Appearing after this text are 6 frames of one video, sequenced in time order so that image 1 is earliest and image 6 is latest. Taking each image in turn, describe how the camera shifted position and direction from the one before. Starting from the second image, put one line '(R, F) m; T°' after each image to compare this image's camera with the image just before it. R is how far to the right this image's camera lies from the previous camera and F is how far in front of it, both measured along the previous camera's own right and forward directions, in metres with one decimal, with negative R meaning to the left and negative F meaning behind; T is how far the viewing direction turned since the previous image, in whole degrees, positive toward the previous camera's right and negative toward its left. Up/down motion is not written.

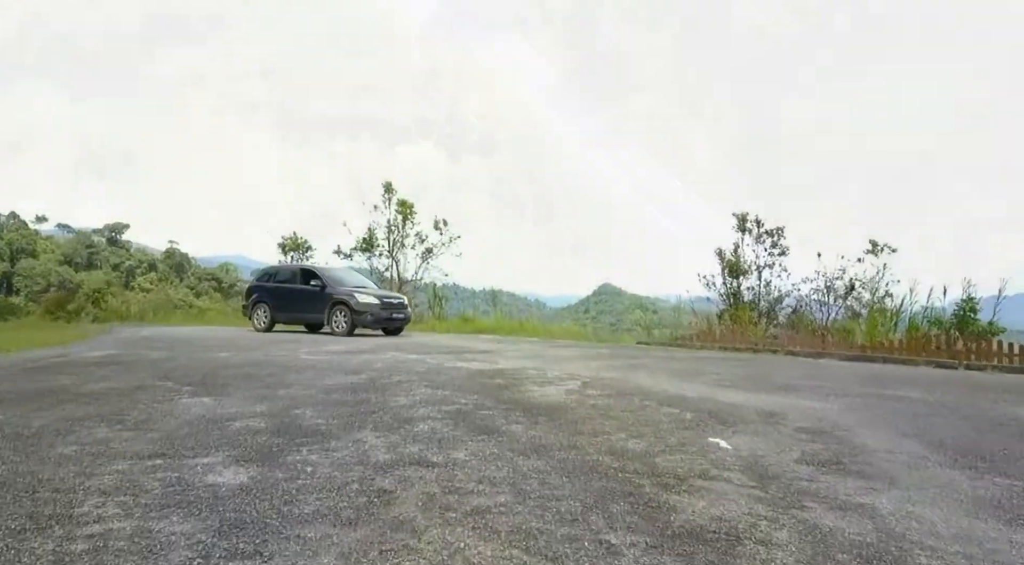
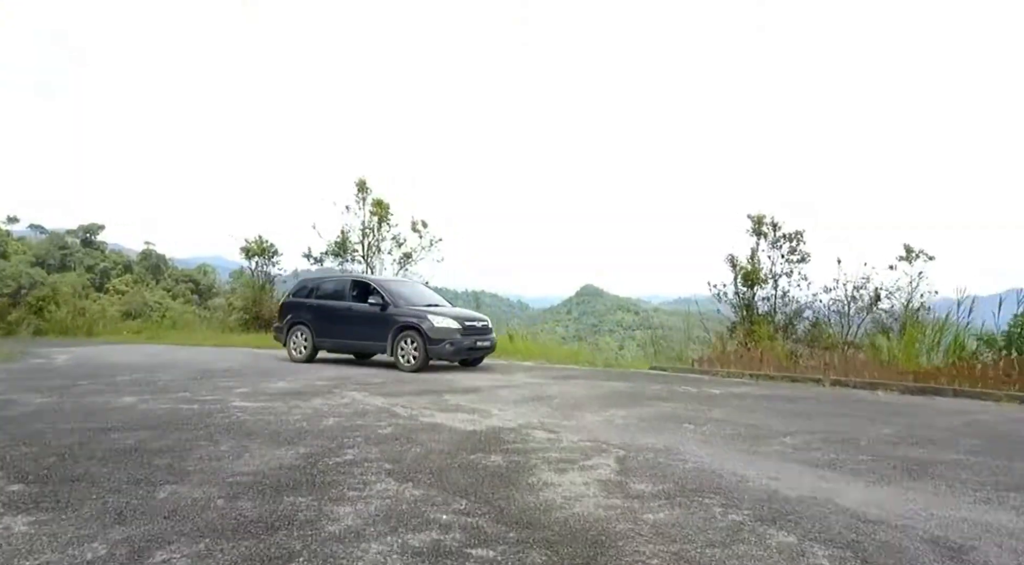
(-0.1, +1.5) m; +2°
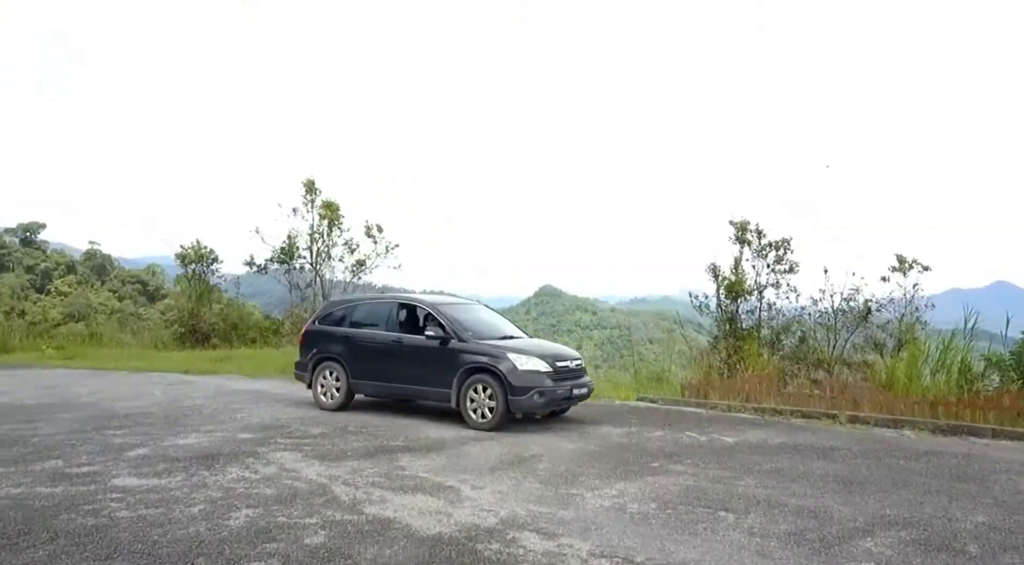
(-0.1, +1.1) m; +4°
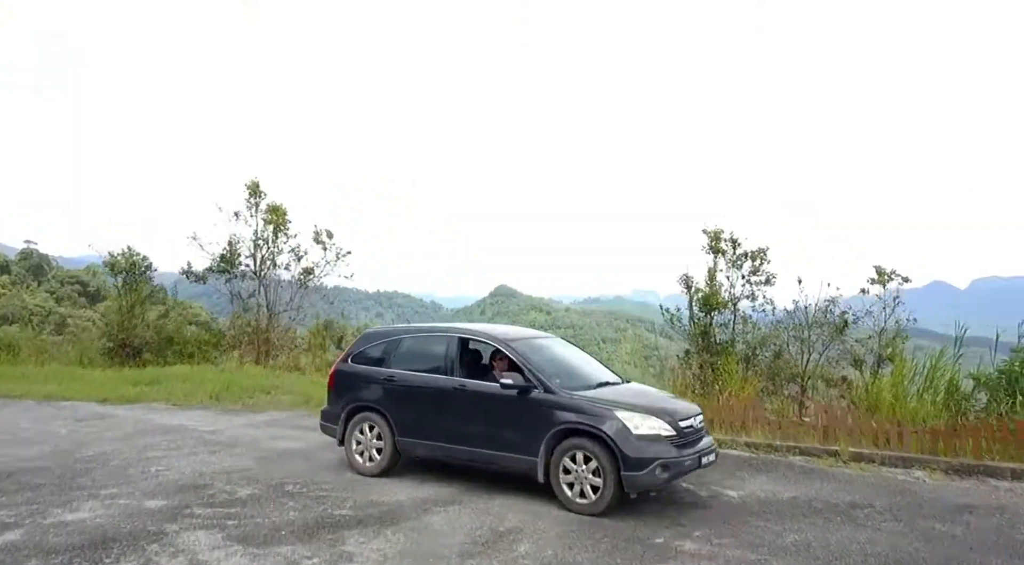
(-0.1, +0.8) m; +4°
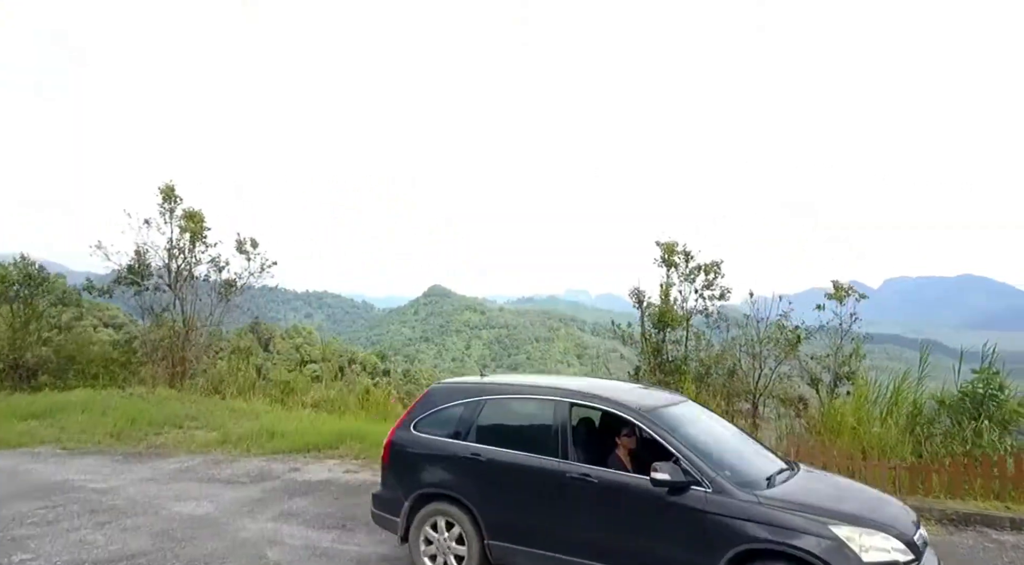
(-0.1, +0.7) m; +6°
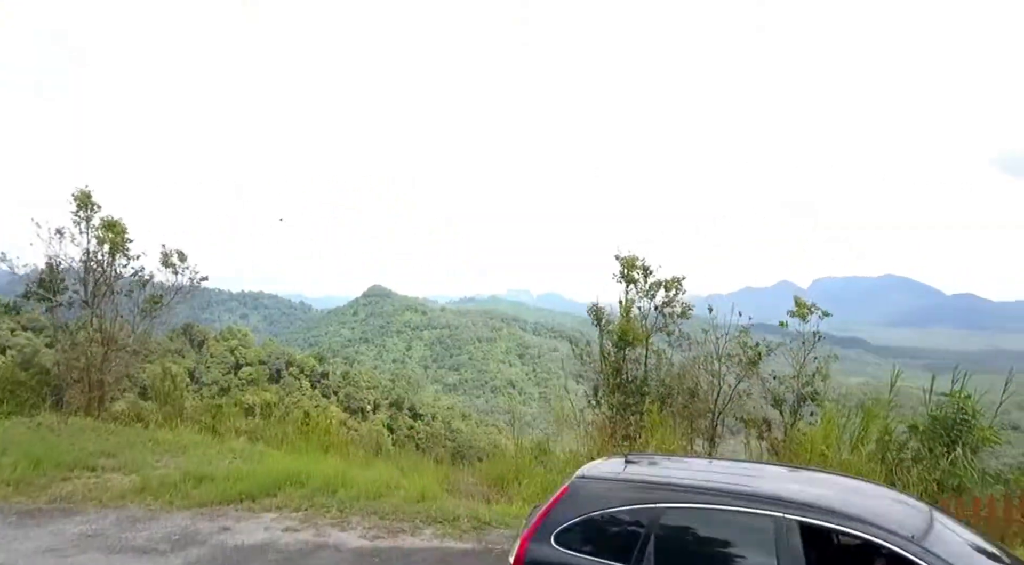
(-0.2, +0.6) m; +5°
